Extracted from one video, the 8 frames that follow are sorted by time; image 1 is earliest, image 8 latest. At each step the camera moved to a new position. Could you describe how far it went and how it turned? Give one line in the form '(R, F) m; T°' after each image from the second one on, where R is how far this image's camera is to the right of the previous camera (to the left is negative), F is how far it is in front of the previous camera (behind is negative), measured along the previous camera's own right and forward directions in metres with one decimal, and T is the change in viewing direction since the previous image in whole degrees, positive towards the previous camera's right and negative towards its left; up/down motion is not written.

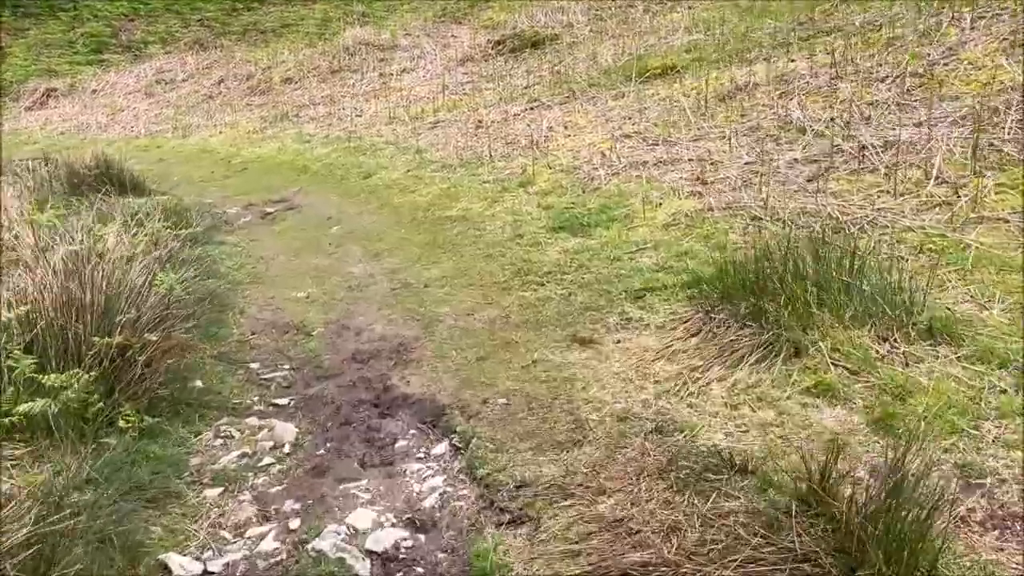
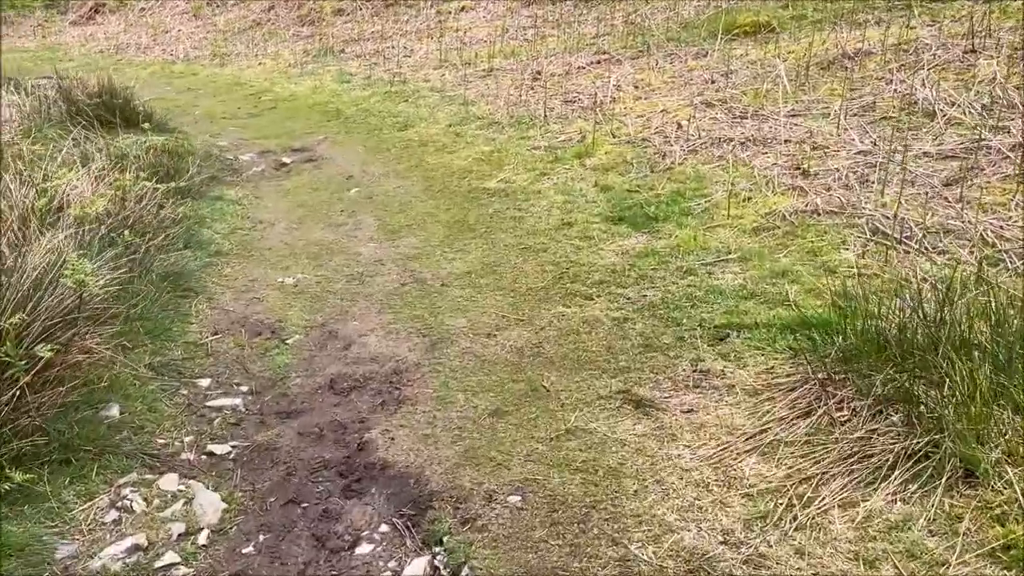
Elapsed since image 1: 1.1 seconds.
(0.0, +0.9) m; -3°
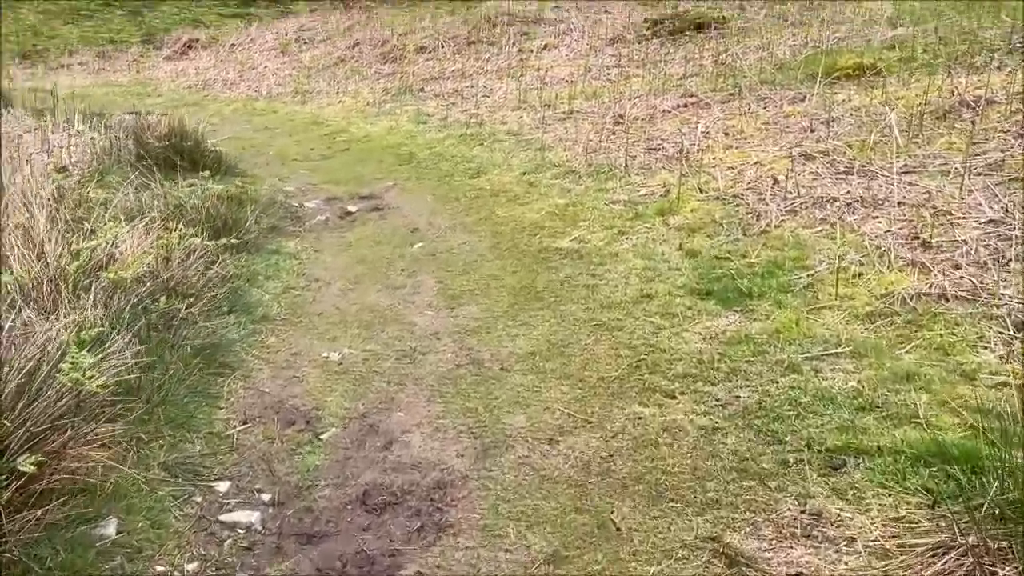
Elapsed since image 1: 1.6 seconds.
(0.0, +0.4) m; -5°
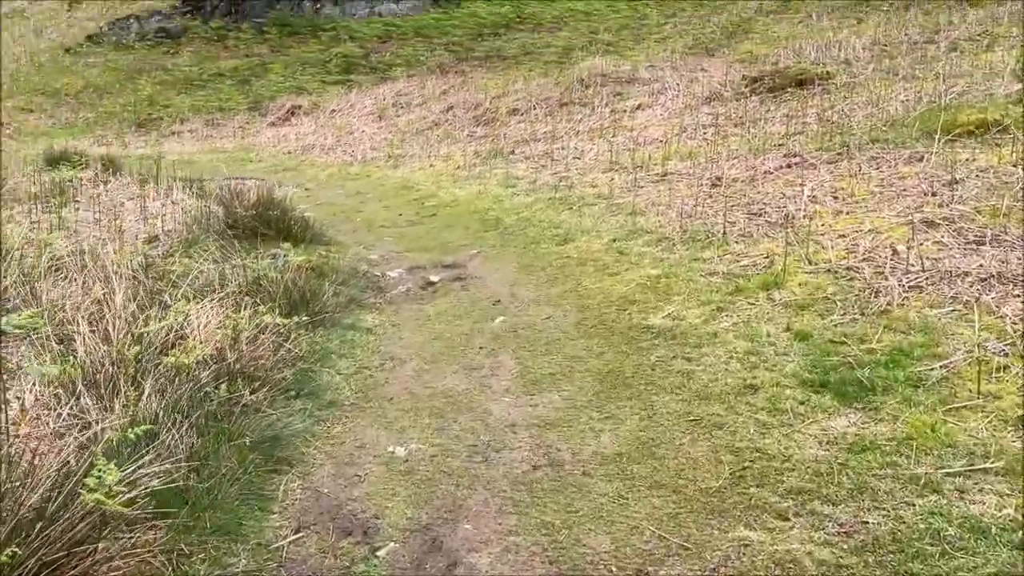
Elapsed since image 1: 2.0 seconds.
(0.0, +0.3) m; -6°
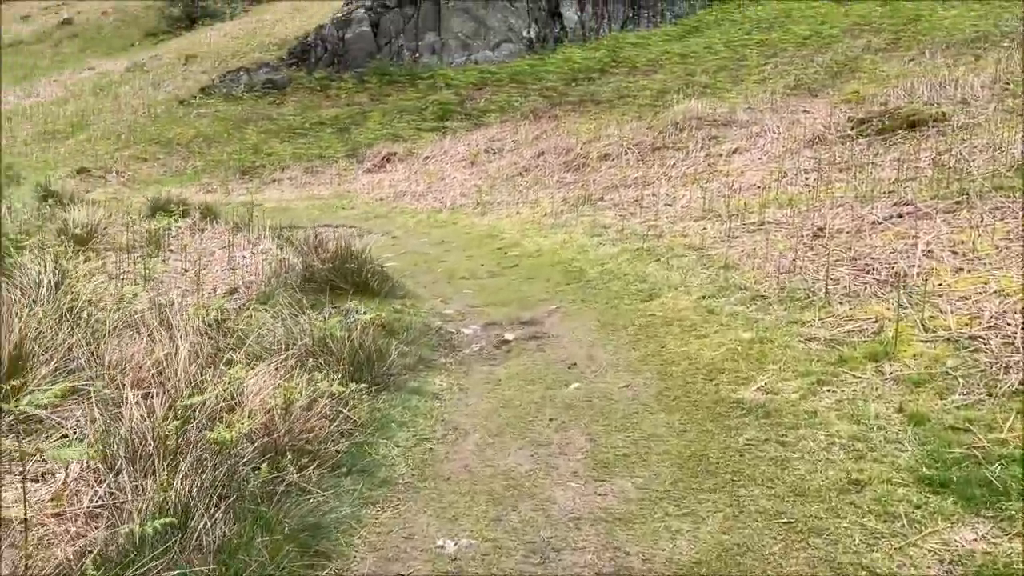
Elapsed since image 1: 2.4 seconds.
(+0.1, +0.3) m; -7°
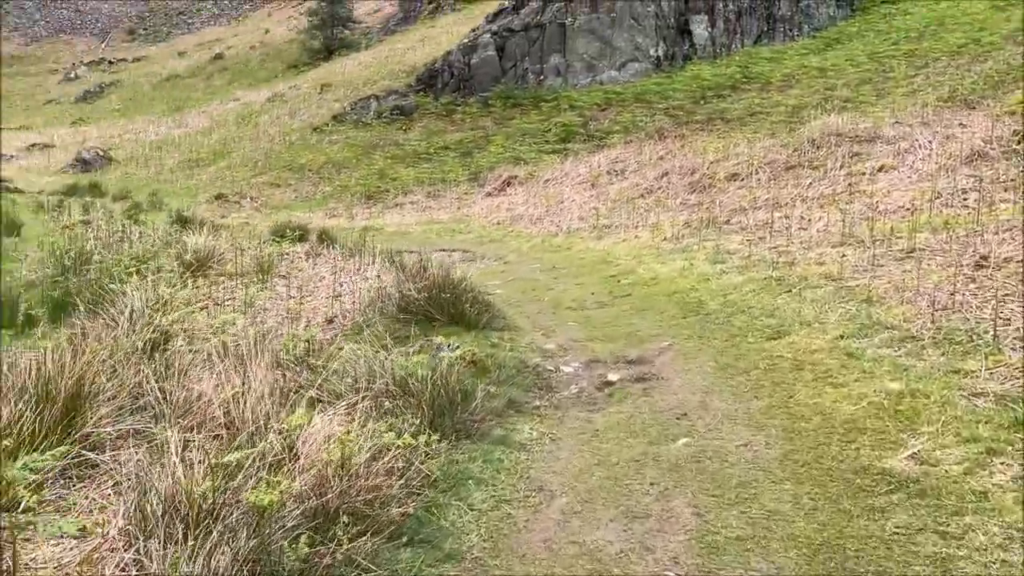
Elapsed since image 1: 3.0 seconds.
(+0.1, +0.4) m; -9°
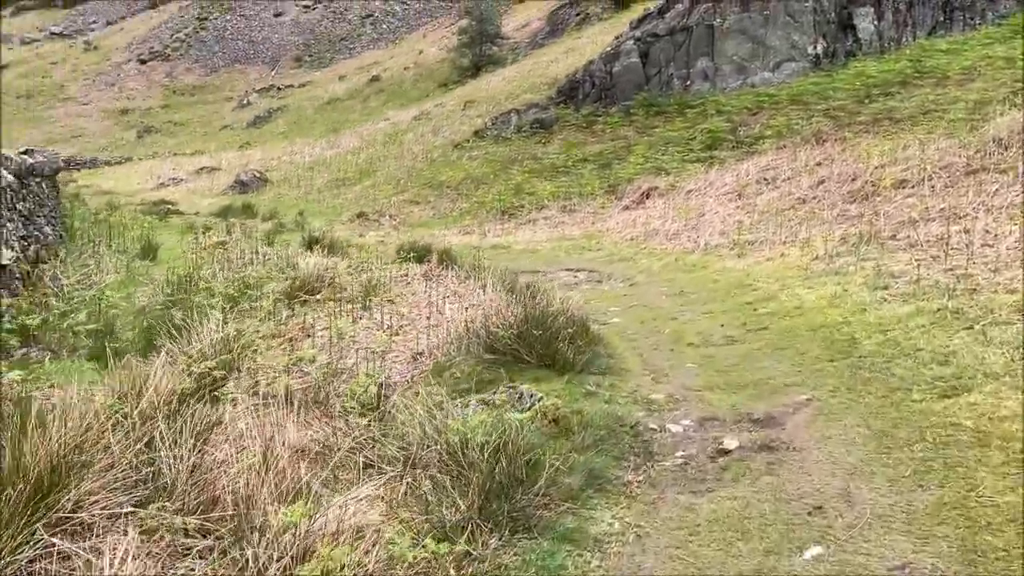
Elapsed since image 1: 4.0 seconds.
(+0.3, +0.7) m; -11°
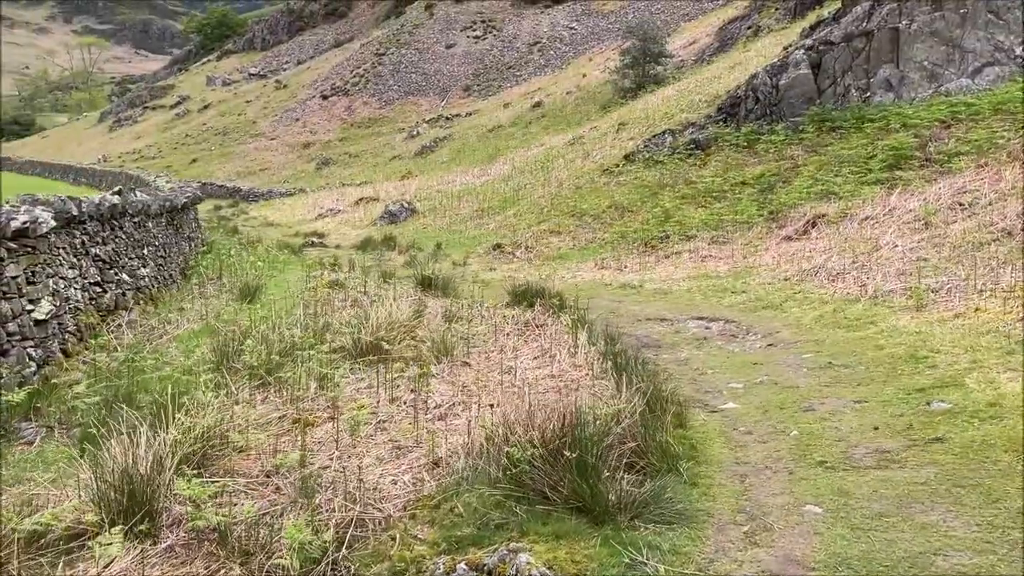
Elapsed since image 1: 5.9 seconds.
(+0.5, +1.3) m; -12°
